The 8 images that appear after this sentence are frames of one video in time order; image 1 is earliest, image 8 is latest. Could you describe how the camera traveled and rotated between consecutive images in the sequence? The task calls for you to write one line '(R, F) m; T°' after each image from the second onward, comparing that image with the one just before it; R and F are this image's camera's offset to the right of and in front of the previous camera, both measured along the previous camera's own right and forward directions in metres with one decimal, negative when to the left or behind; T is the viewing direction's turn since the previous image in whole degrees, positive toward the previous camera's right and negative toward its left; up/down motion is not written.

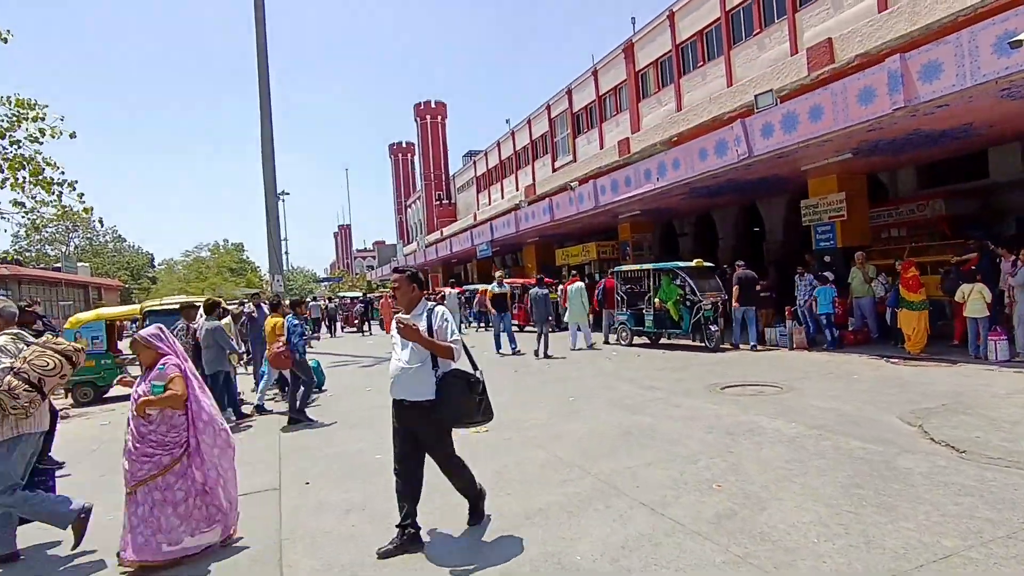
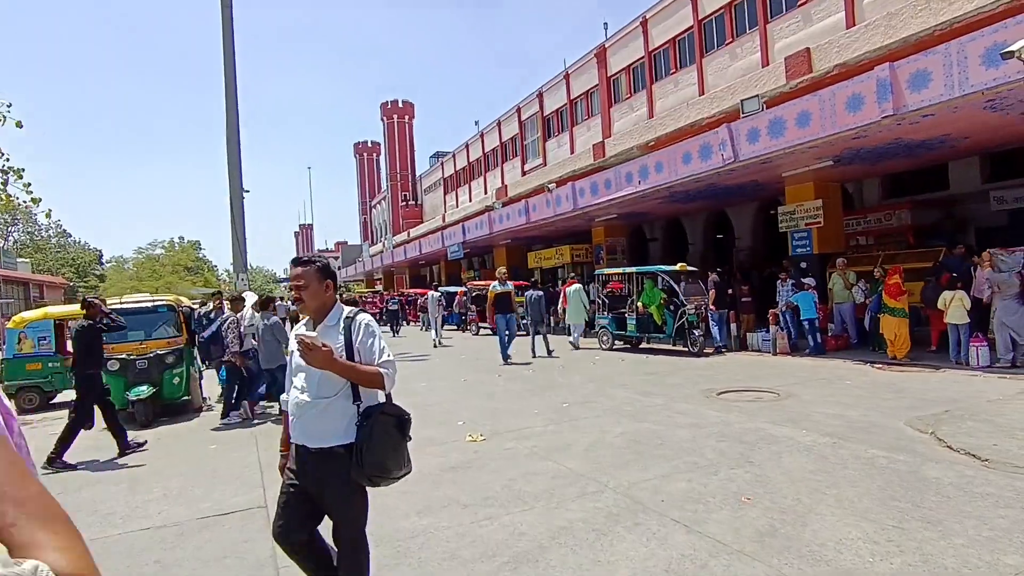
(-0.4, +0.3) m; +4°
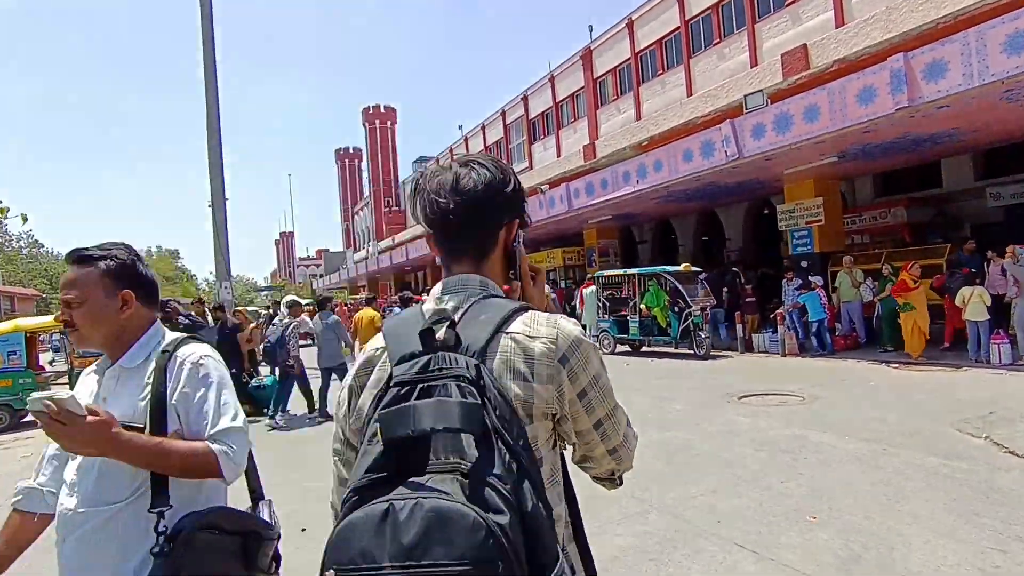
(-0.3, +0.5) m; +2°
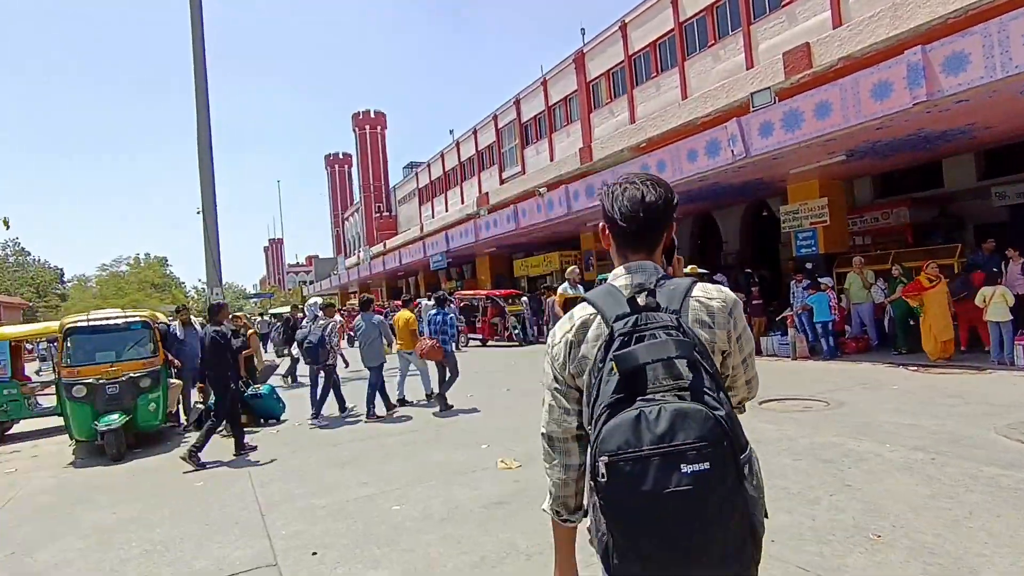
(-0.3, +0.4) m; +1°
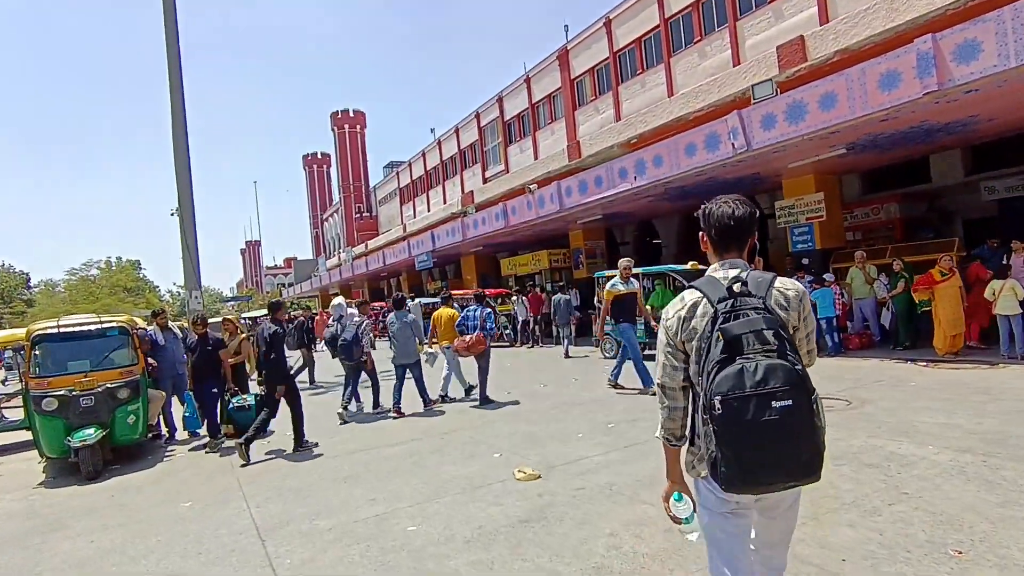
(-0.3, +0.4) m; +2°
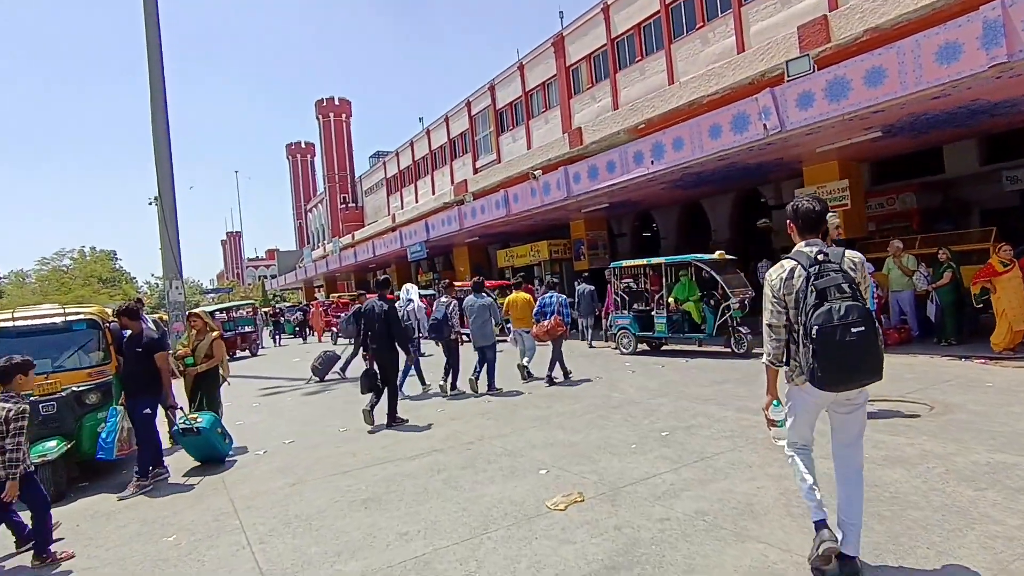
(-0.6, +1.0) m; +2°
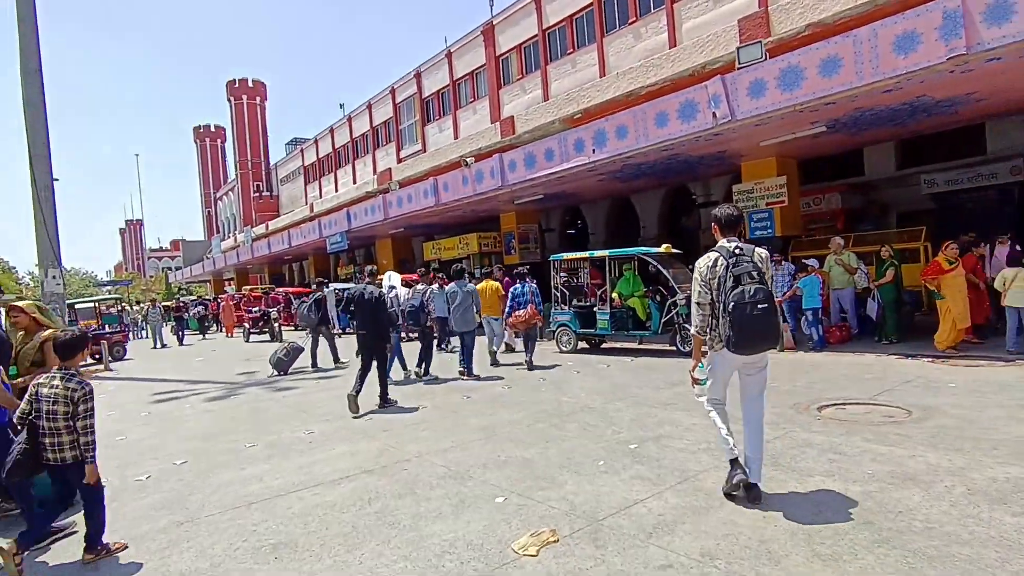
(-0.2, +1.0) m; +7°
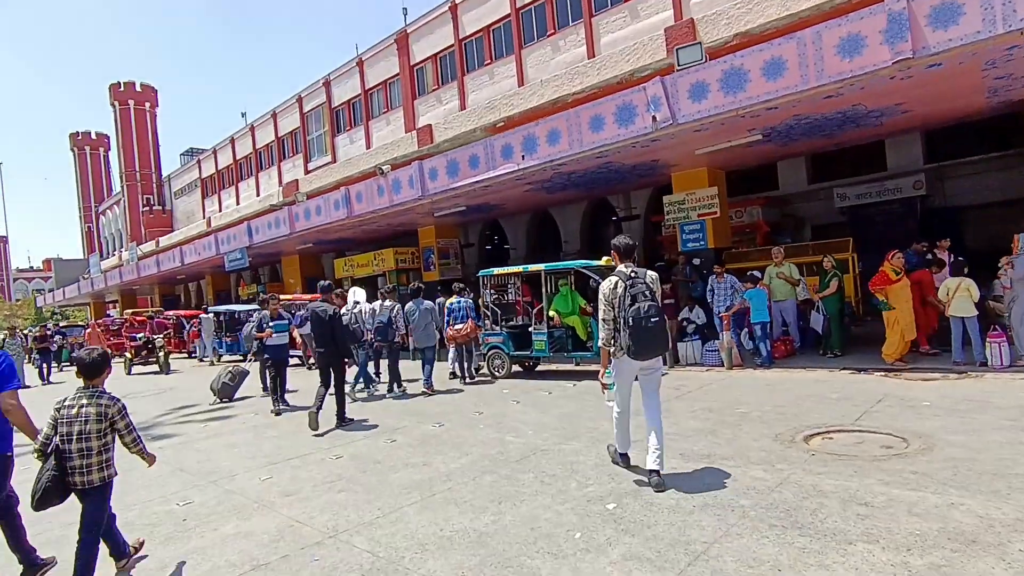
(-0.2, +1.2) m; +8°
